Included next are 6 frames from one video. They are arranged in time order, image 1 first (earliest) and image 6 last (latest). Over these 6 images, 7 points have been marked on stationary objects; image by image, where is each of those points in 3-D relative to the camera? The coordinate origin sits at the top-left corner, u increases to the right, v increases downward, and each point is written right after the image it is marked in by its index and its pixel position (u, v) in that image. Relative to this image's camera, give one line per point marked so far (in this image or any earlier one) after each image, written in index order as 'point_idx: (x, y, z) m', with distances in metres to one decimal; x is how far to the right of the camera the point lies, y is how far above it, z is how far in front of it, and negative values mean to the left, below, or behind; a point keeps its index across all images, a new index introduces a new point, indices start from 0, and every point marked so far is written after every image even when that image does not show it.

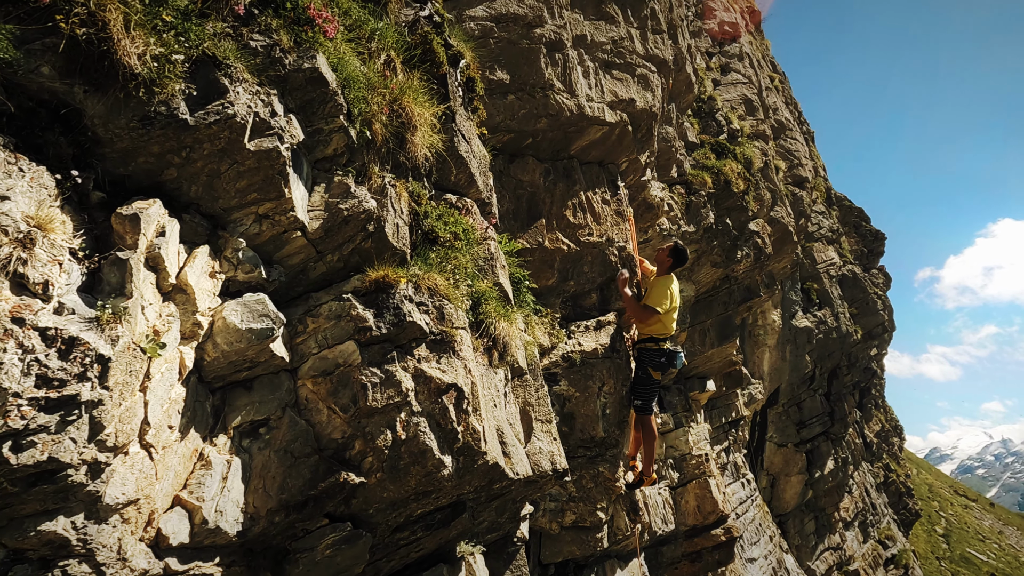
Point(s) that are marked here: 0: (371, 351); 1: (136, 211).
0: (-2.0, -1.0, +8.1) m
1: (-3.9, +0.8, +5.9) m
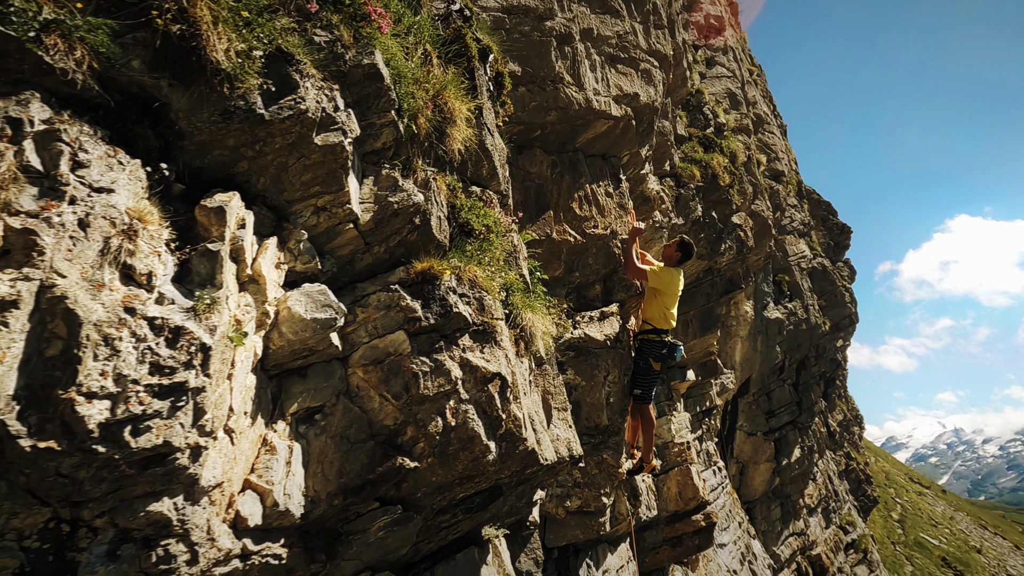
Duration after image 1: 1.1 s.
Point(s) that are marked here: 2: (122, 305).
0: (-1.3, -0.8, +8.4) m
1: (-3.2, +0.9, +6.1) m
2: (-3.4, -0.2, +4.8) m
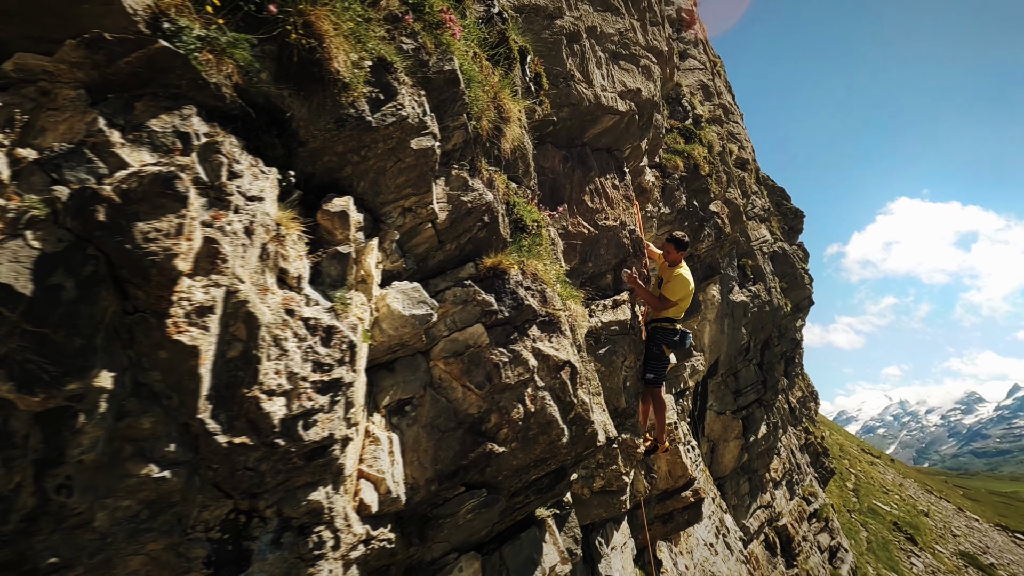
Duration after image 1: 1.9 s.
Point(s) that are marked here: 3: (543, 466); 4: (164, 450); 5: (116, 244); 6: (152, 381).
0: (-0.2, -0.8, +8.8) m
1: (-1.9, +0.9, +6.3) m
2: (-2.1, -0.2, +5.1) m
3: (+0.6, -3.0, +9.1) m
4: (-2.8, -1.3, +4.3) m
5: (-2.9, +0.3, +4.1) m
6: (-2.9, -0.7, +4.3) m
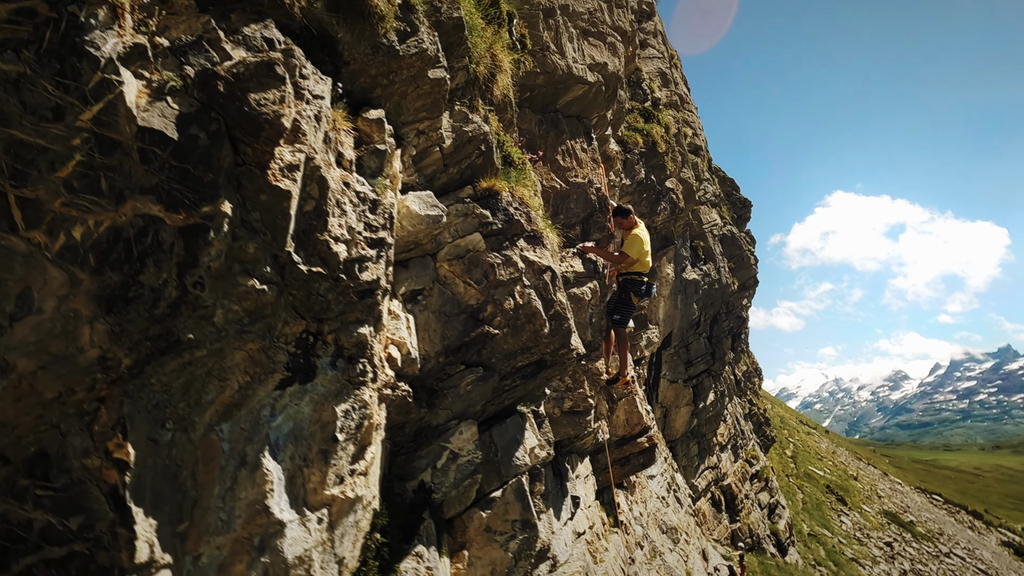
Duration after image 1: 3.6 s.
0: (-0.4, +0.9, +10.4) m
1: (-1.9, +2.4, +7.8) m
2: (-2.0, +1.3, +6.6) m
3: (+0.3, -1.3, +10.9) m
4: (-2.6, +0.2, +5.8) m
5: (-2.7, +1.8, +5.4) m
6: (-2.7, +0.7, +5.7) m
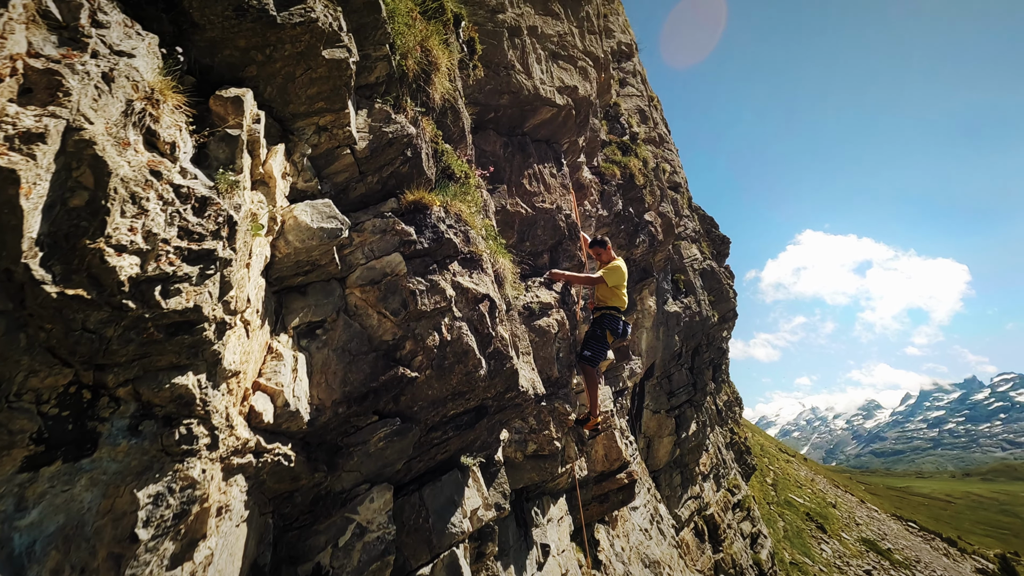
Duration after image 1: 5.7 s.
0: (-1.5, +0.4, +8.5) m
1: (-3.0, +2.1, +5.9) m
2: (-3.1, +1.0, +4.7) m
3: (-0.8, -1.8, +8.8) m
4: (-3.7, 0.0, +3.8) m
5: (-3.8, +1.6, +3.5) m
6: (-3.7, +0.5, +3.7) m
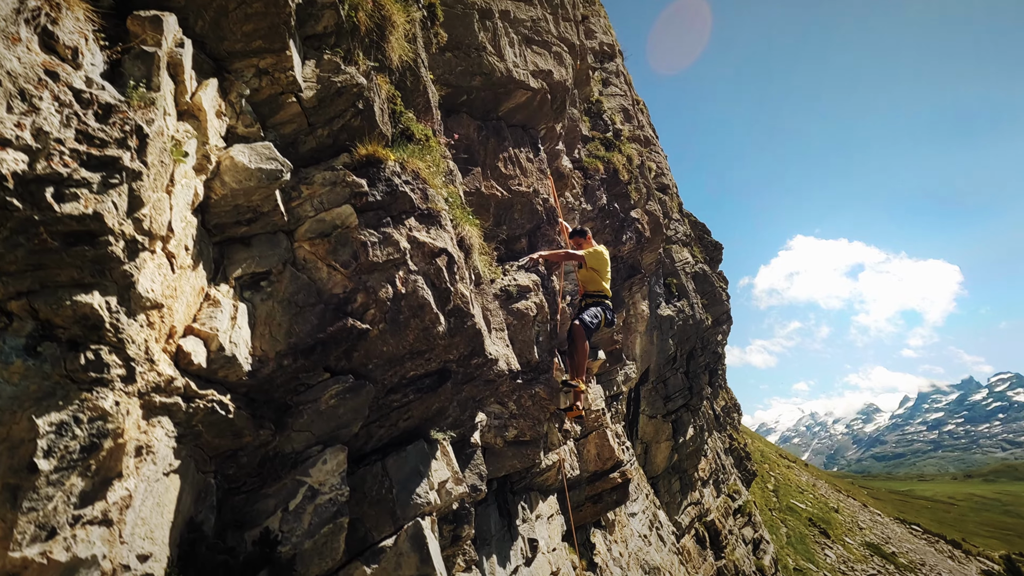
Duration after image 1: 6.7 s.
0: (-2.2, +1.1, +8.2) m
1: (-3.7, +2.8, +5.6) m
2: (-3.7, +1.8, +4.3) m
3: (-1.5, -1.1, +8.5) m
4: (-4.3, +0.7, +3.4) m
5: (-4.4, +2.3, +3.2) m
6: (-4.3, +1.2, +3.4) m
